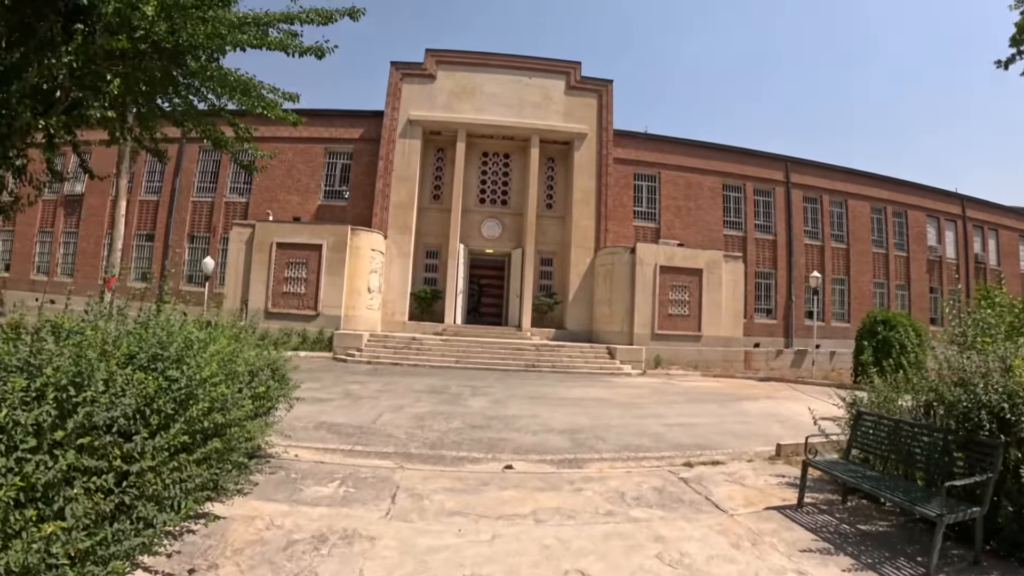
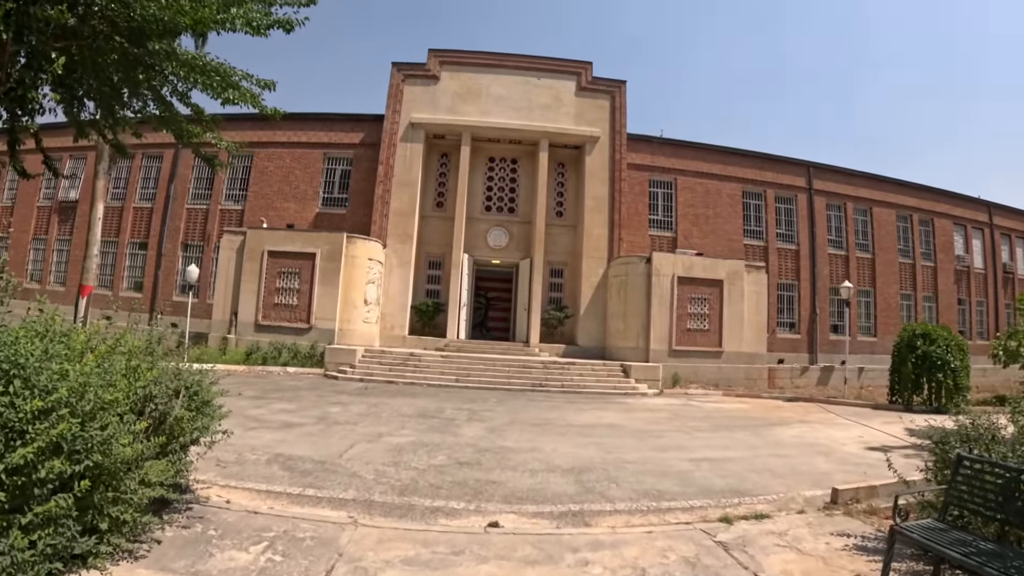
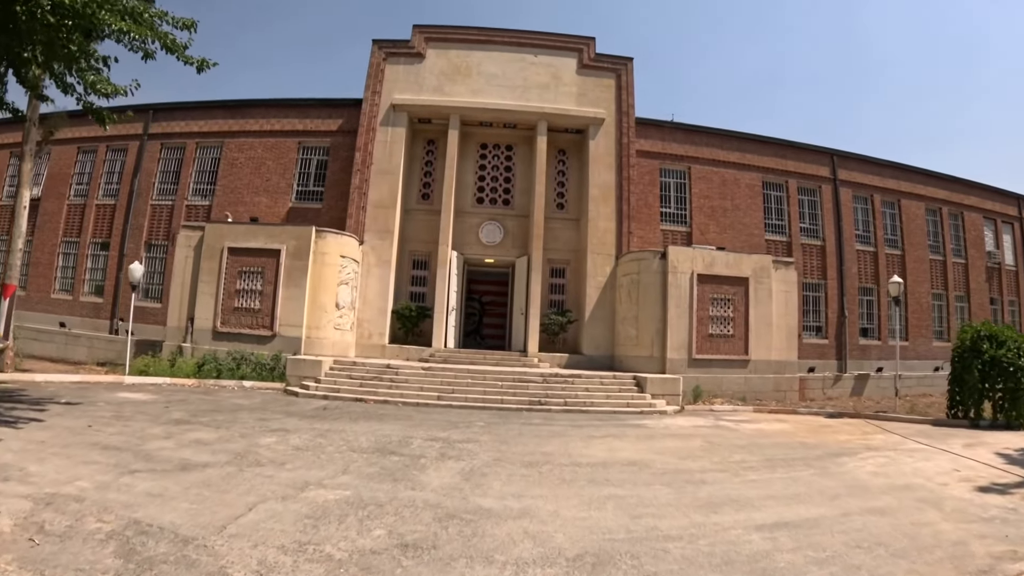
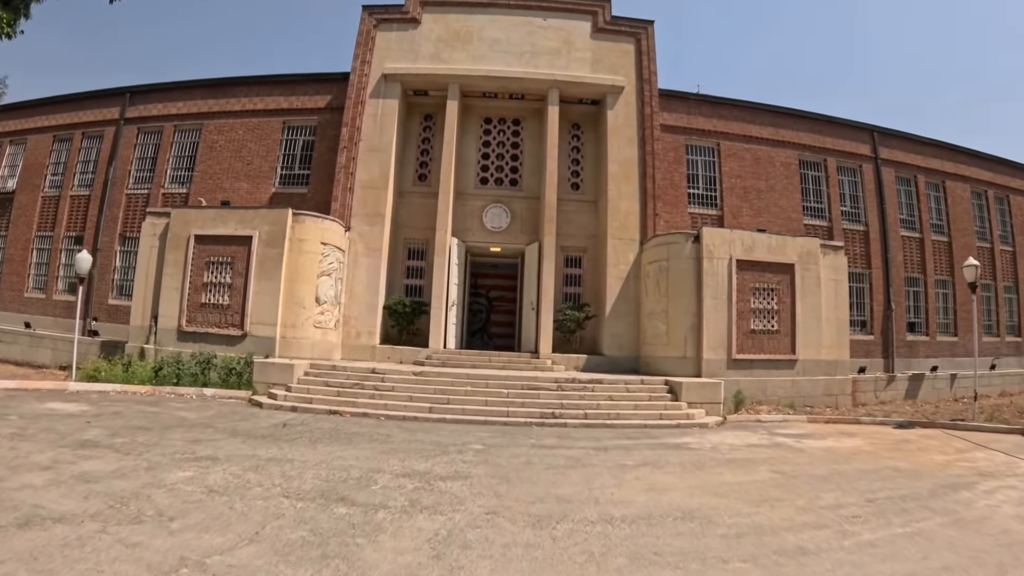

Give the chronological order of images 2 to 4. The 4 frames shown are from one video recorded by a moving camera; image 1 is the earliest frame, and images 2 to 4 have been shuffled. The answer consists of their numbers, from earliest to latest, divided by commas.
2, 3, 4
